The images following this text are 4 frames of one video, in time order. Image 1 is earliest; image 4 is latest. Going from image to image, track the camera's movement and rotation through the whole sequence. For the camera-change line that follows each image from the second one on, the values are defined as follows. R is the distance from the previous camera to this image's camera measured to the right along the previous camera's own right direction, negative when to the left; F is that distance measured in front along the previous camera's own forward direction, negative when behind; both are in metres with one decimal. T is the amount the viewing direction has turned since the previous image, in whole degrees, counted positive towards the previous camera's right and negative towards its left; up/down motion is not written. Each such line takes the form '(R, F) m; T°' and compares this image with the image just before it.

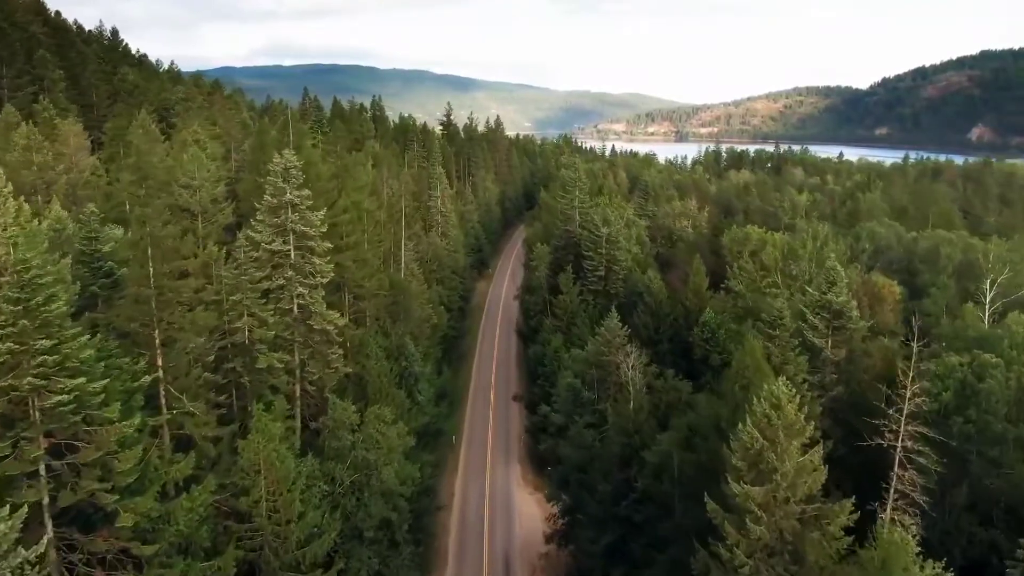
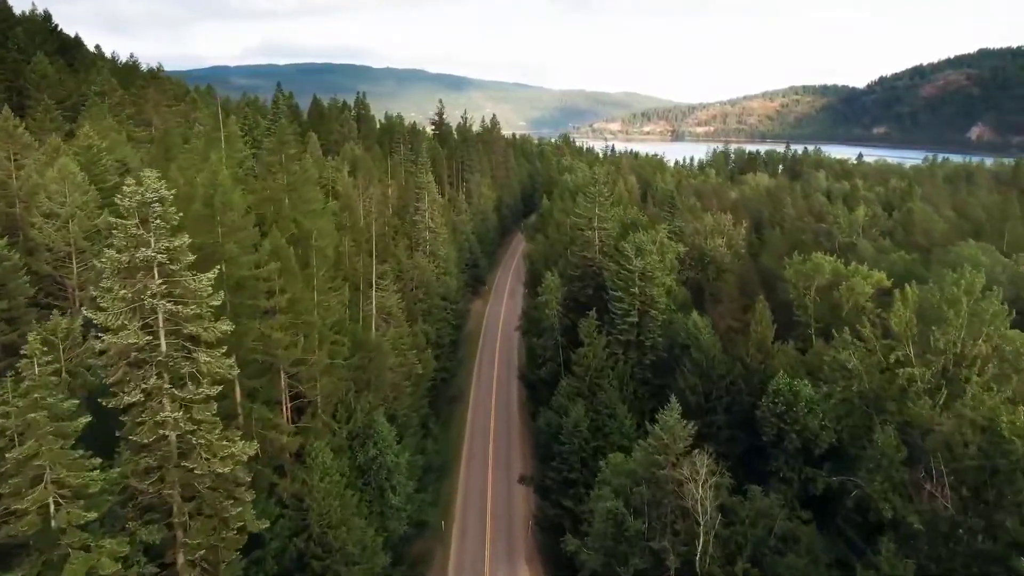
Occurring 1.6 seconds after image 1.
(-0.6, +13.8) m; 0°
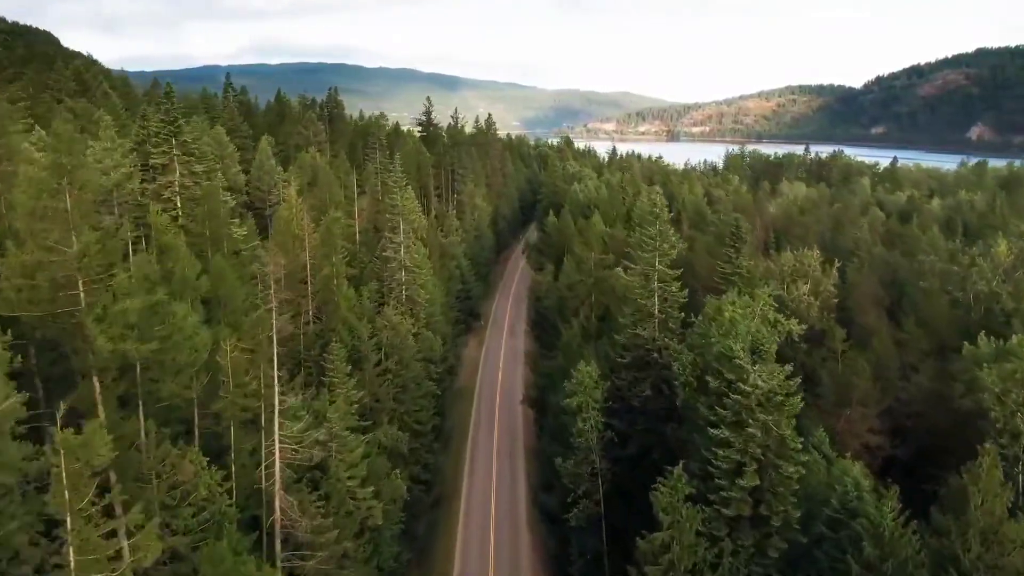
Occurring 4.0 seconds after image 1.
(-0.9, +20.1) m; 0°
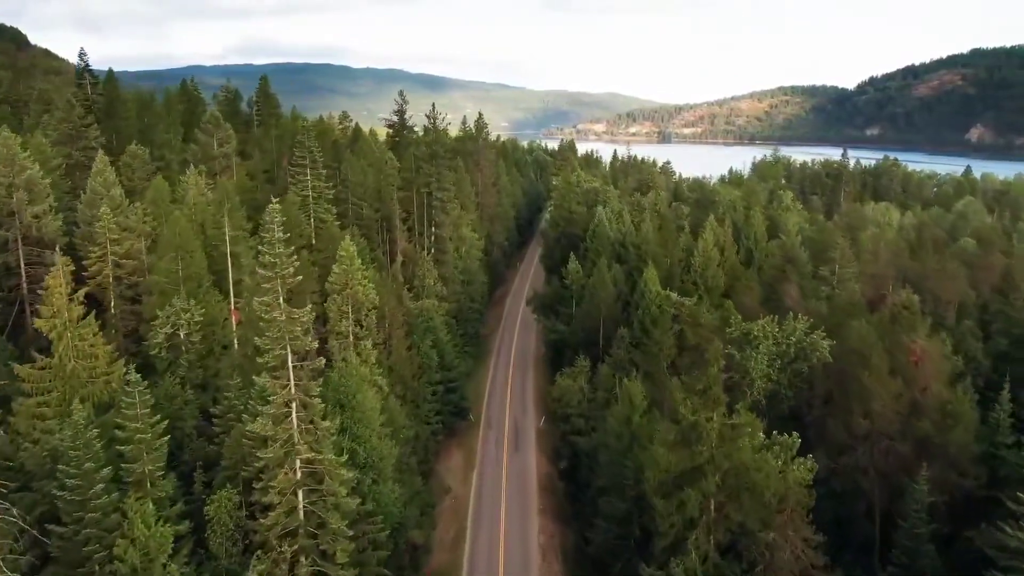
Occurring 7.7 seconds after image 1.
(-1.3, +31.8) m; +1°
